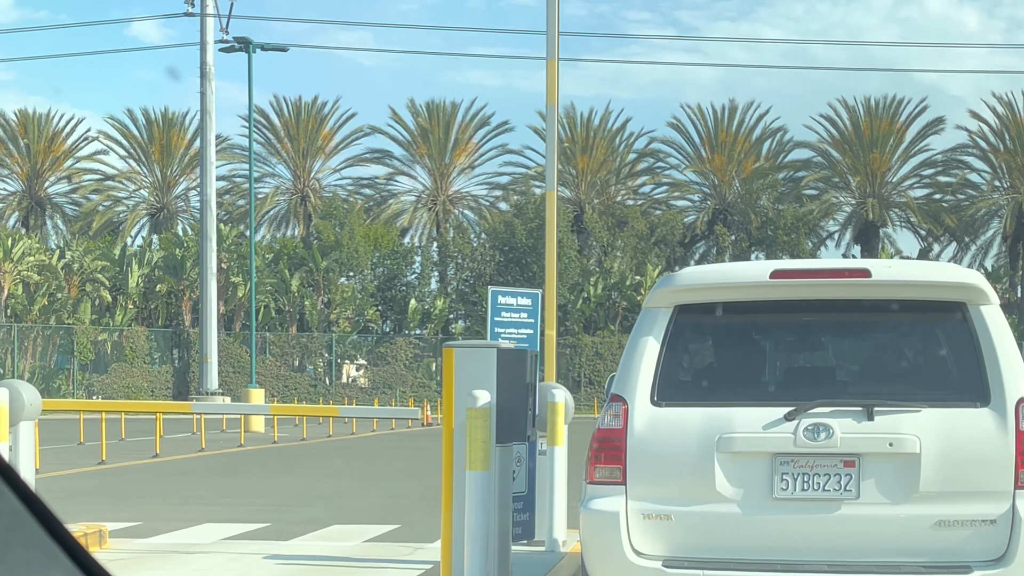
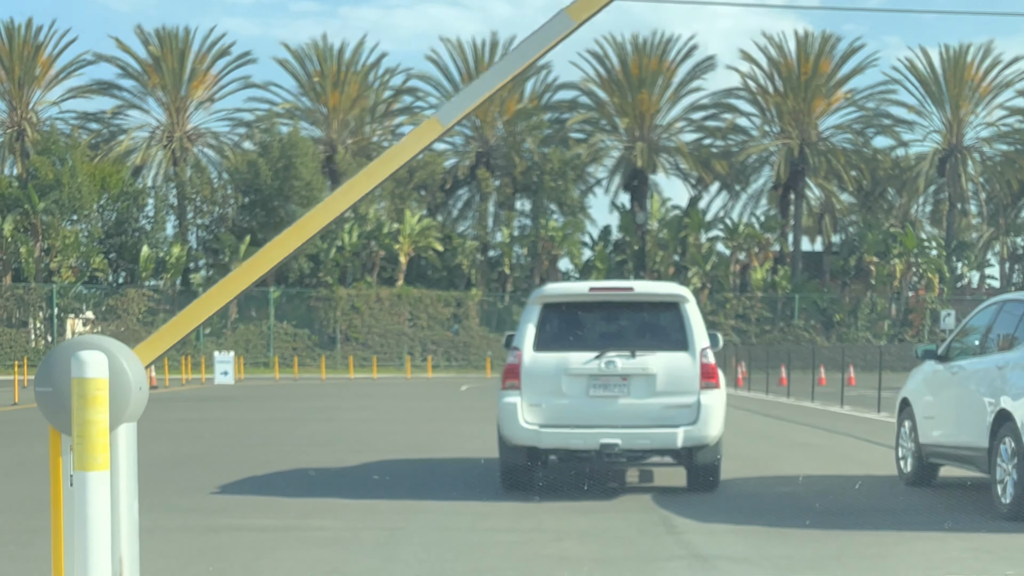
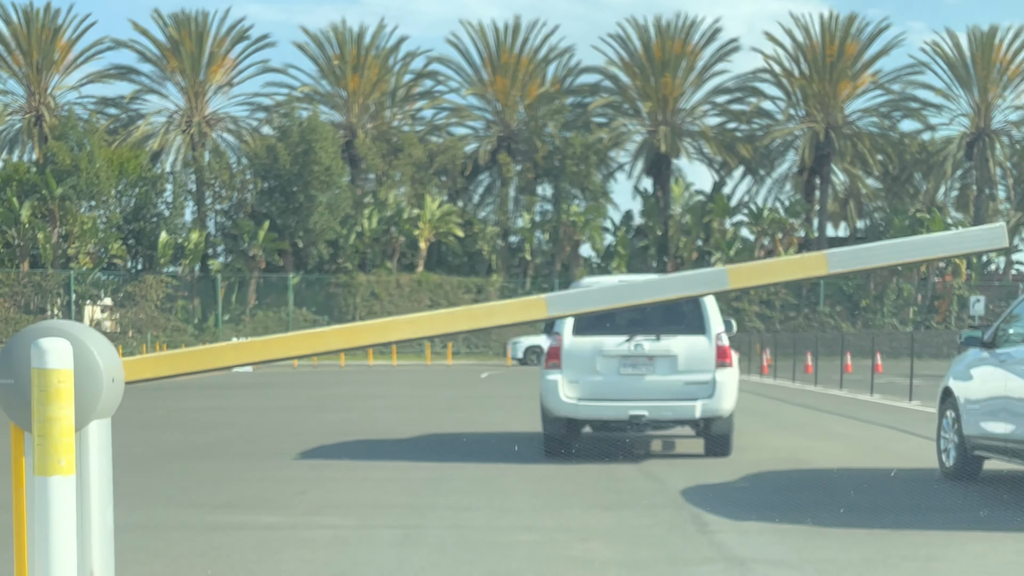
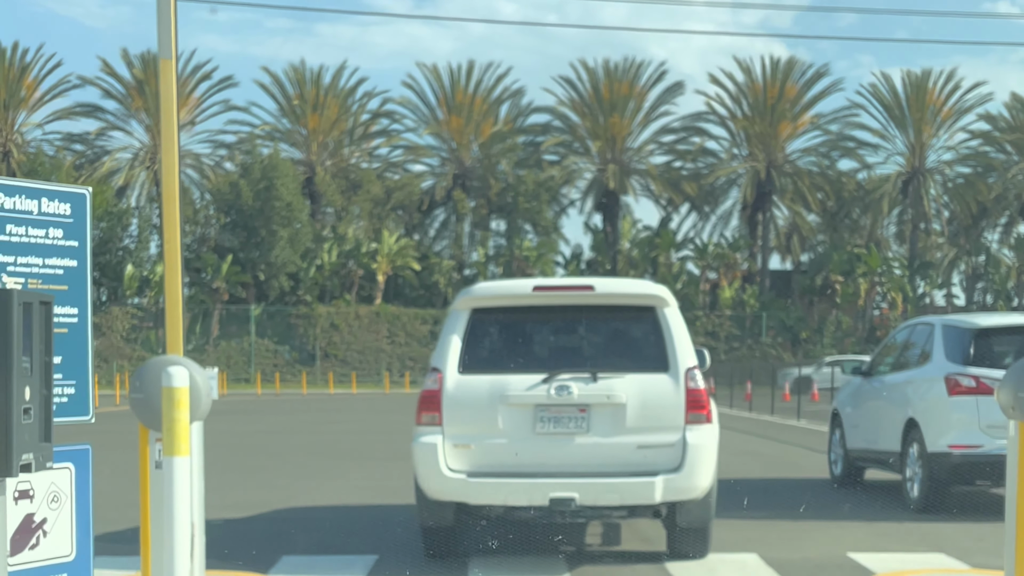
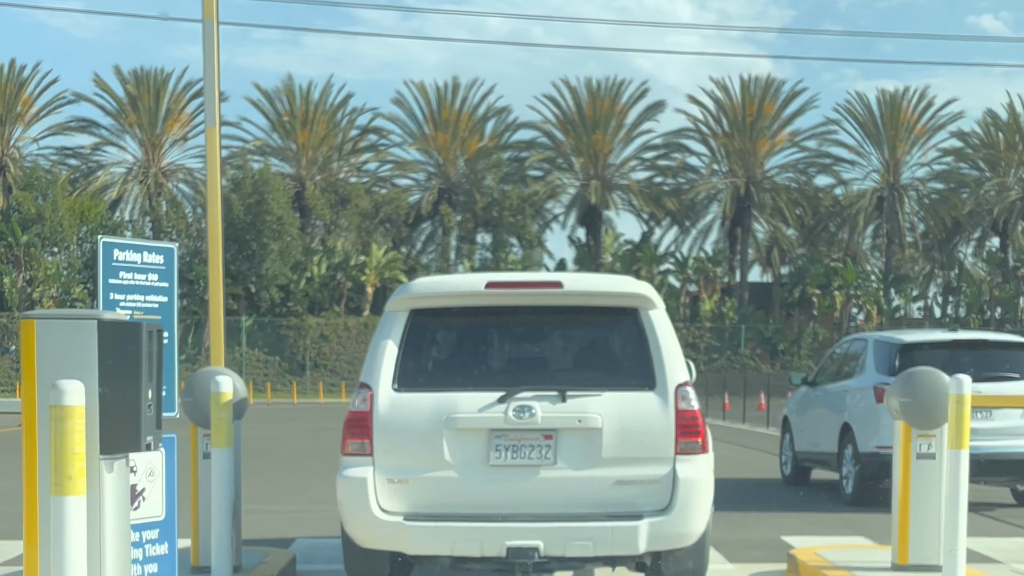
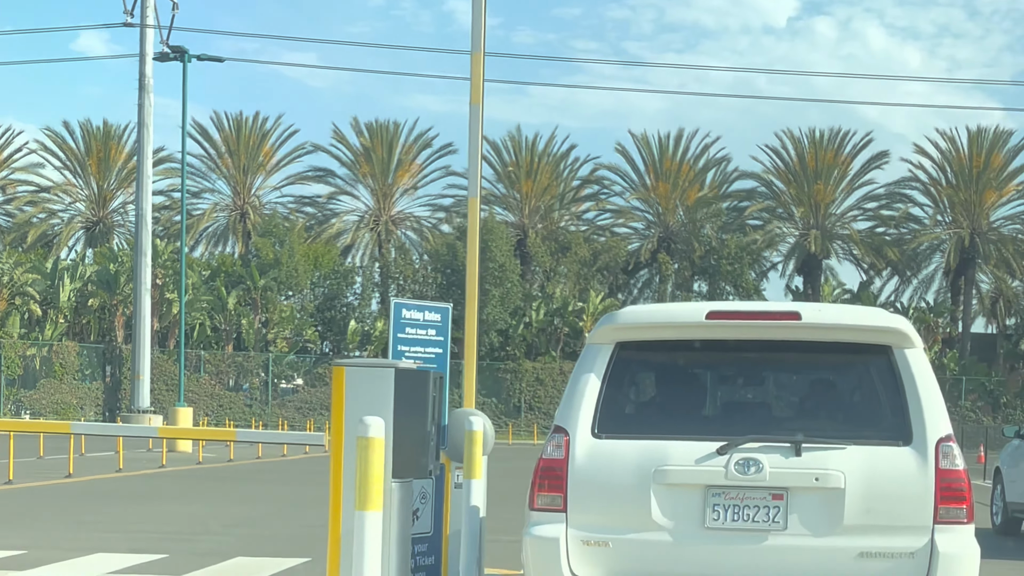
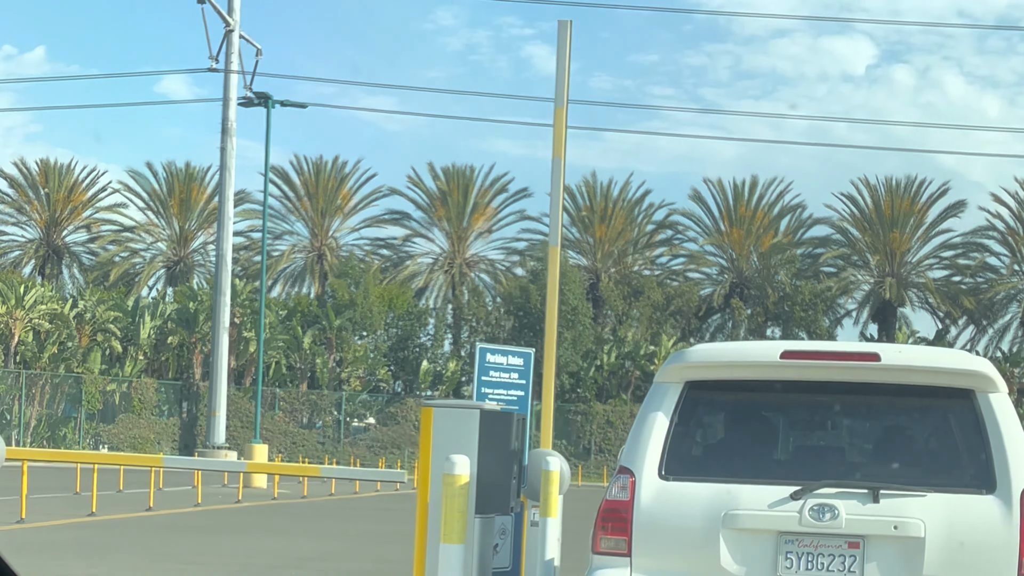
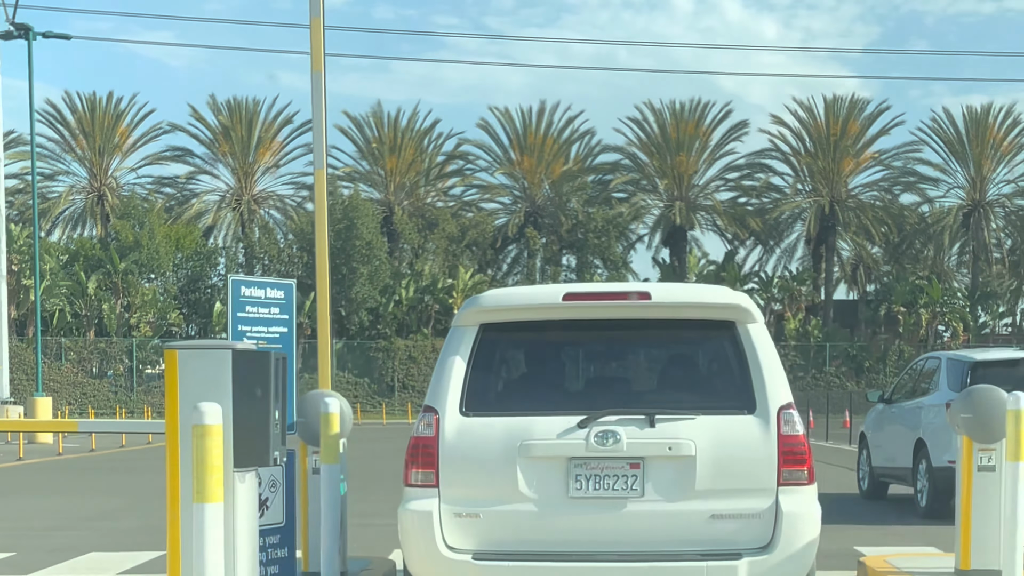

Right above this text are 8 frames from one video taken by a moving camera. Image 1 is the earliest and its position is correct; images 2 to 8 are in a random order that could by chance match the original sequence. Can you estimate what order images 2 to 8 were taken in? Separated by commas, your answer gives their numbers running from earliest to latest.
7, 6, 8, 5, 4, 2, 3
